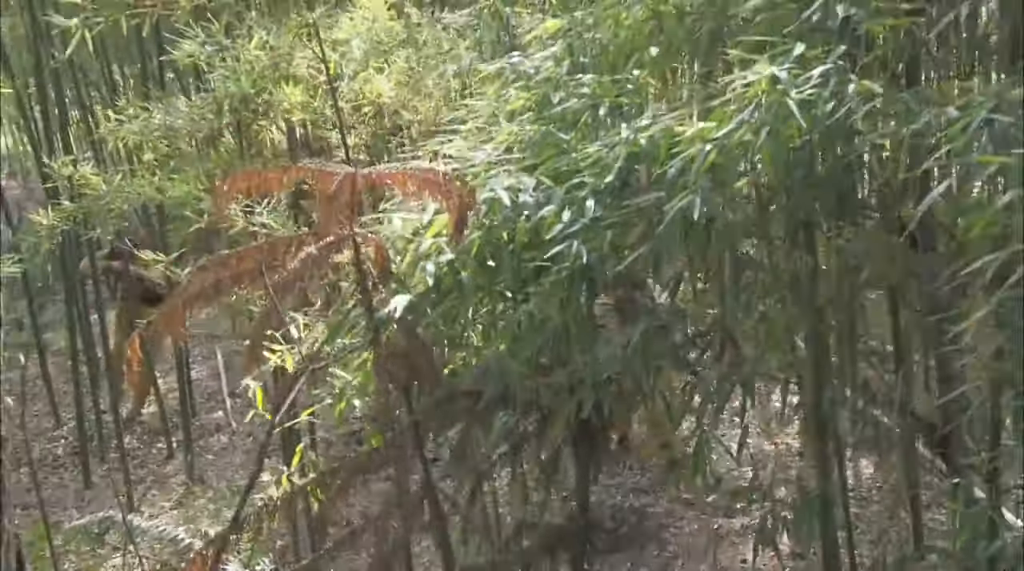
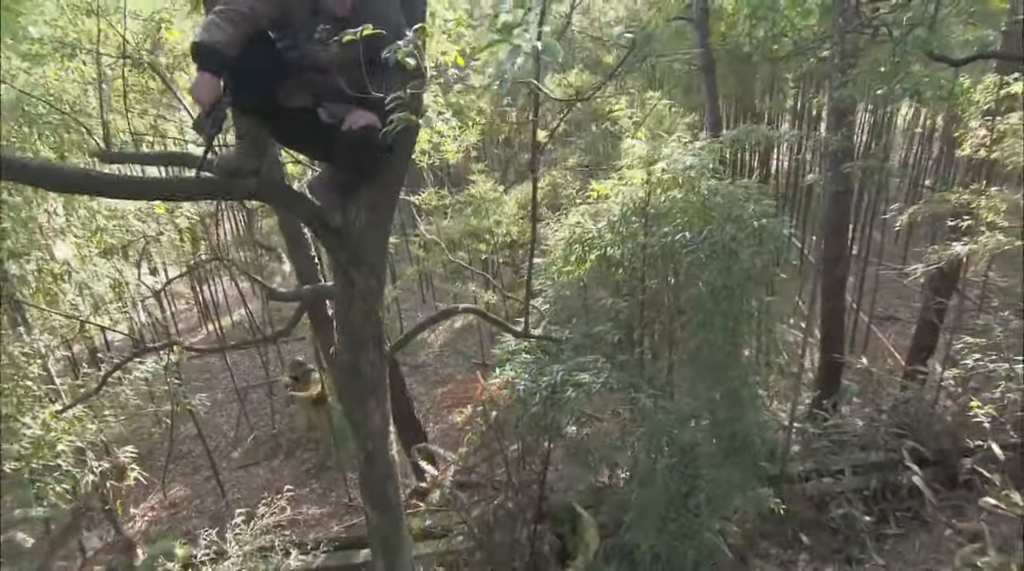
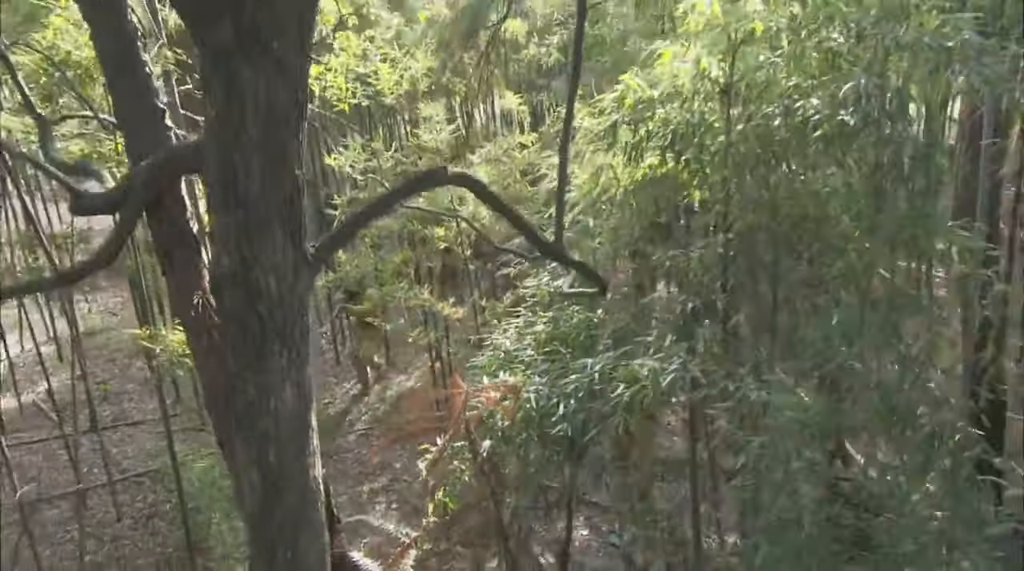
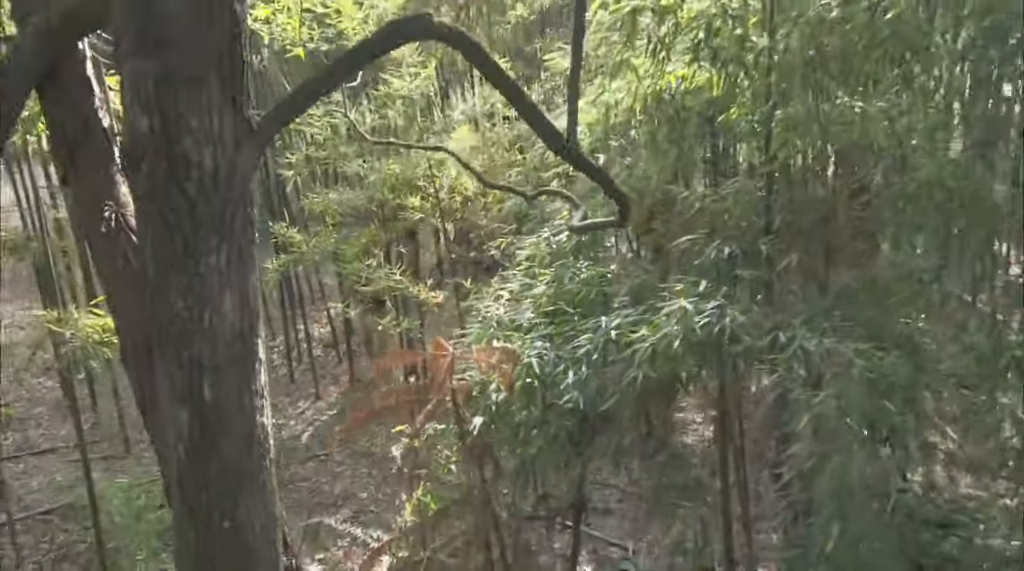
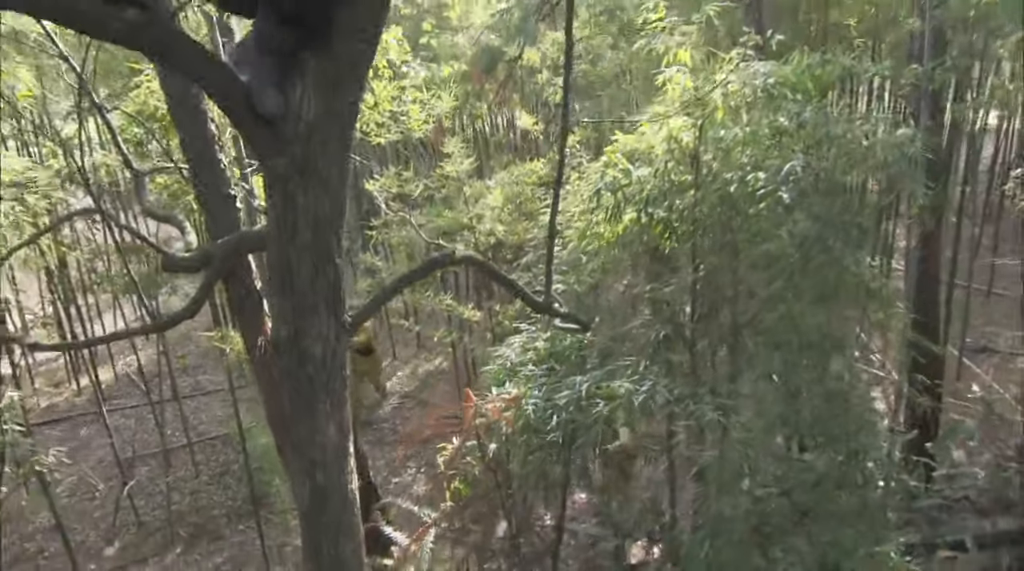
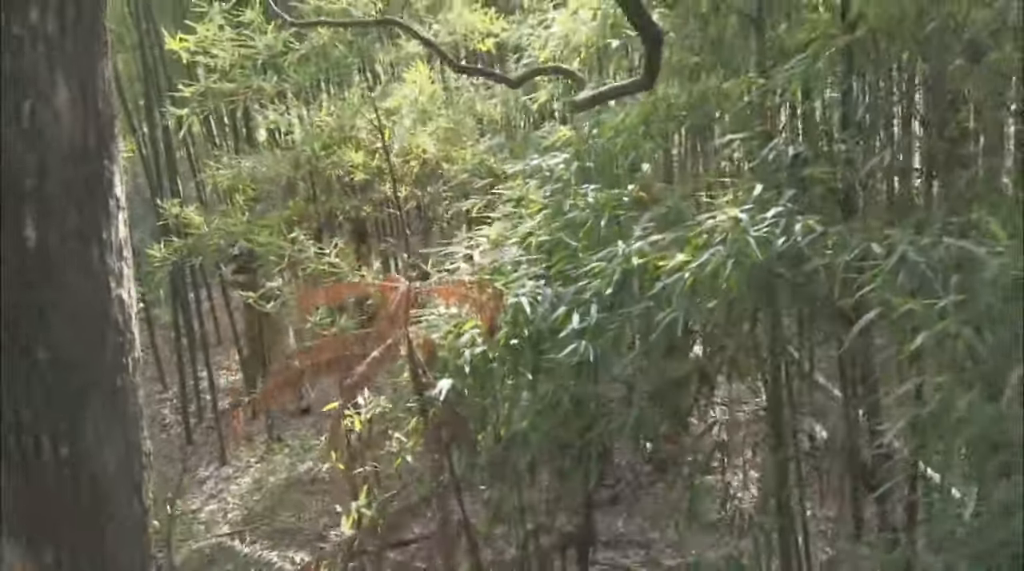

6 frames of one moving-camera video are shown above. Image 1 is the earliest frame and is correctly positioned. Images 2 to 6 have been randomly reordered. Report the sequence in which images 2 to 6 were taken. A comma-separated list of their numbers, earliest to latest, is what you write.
6, 4, 3, 5, 2
